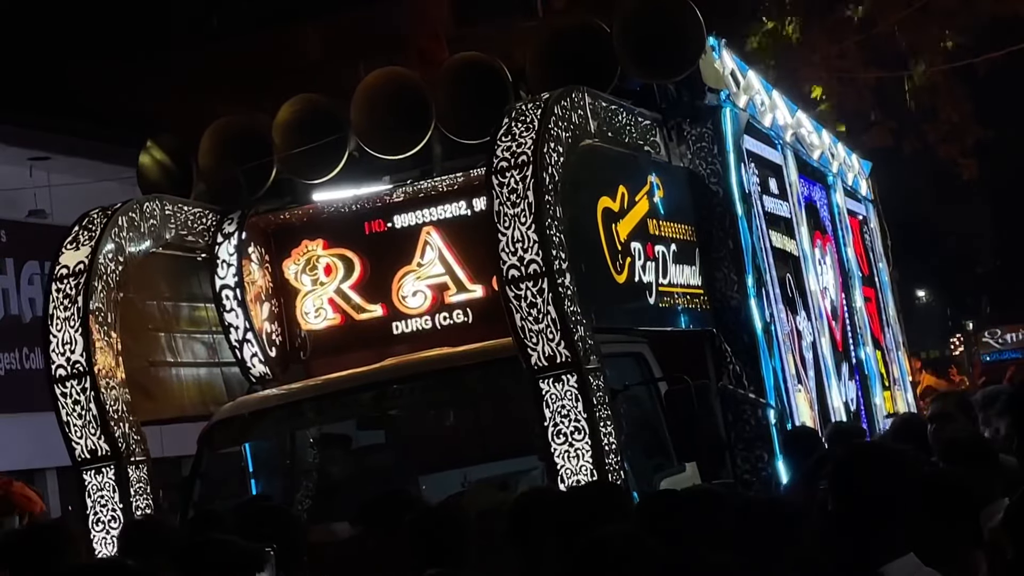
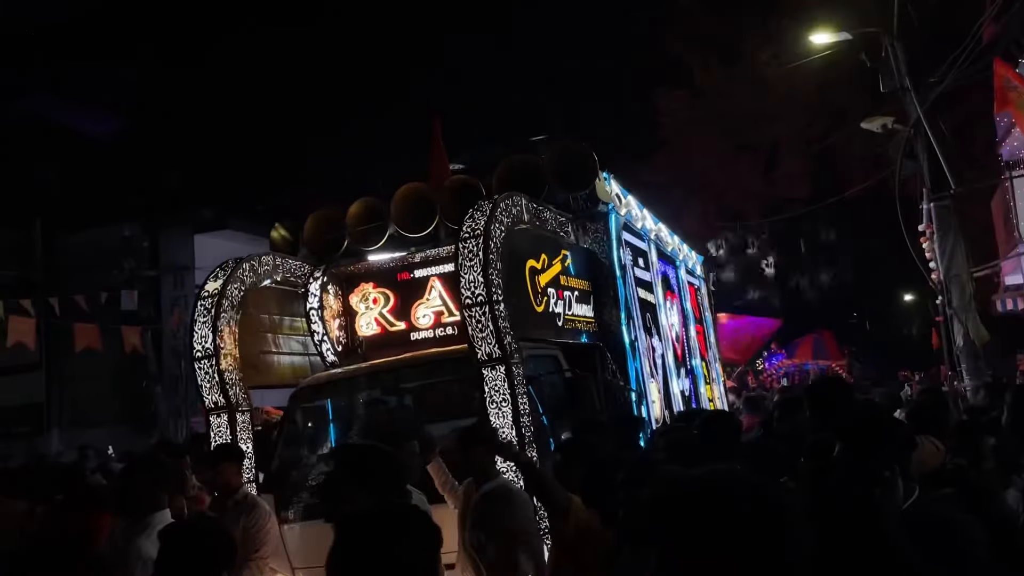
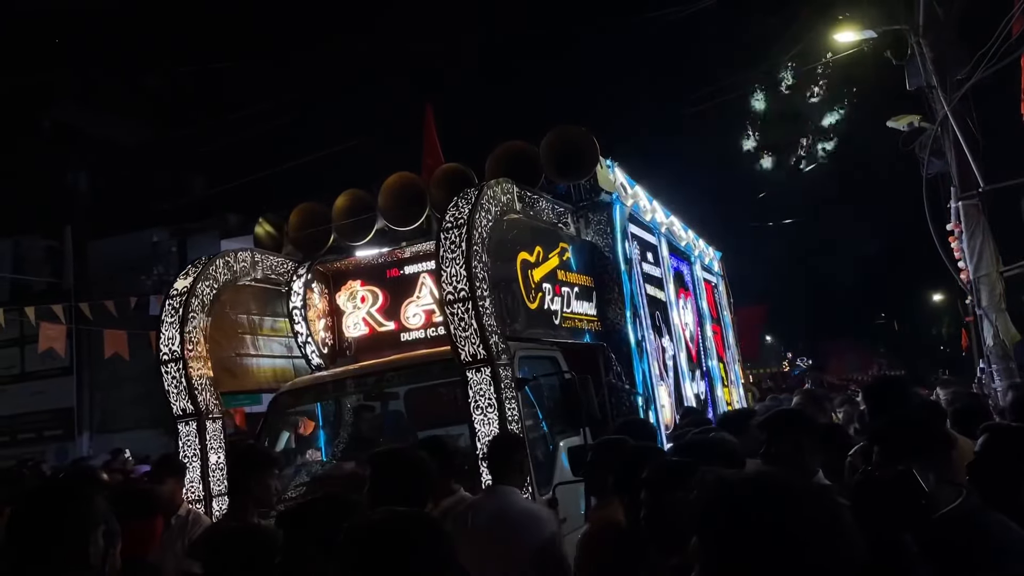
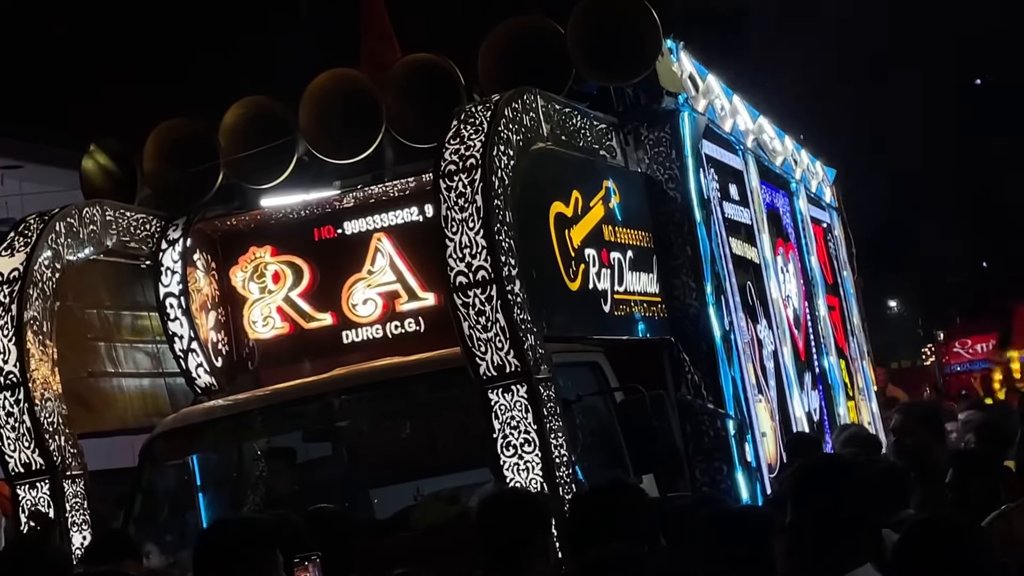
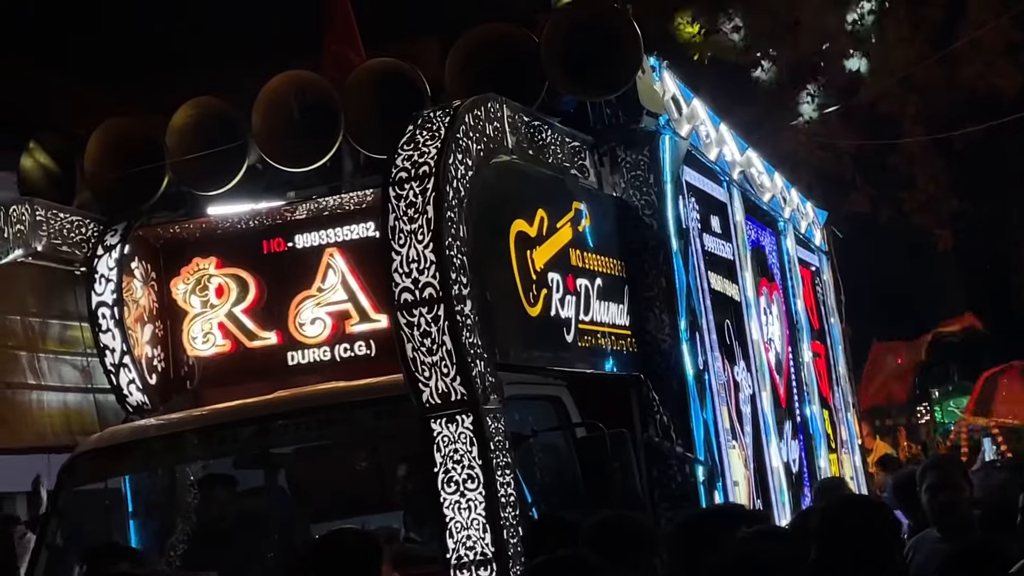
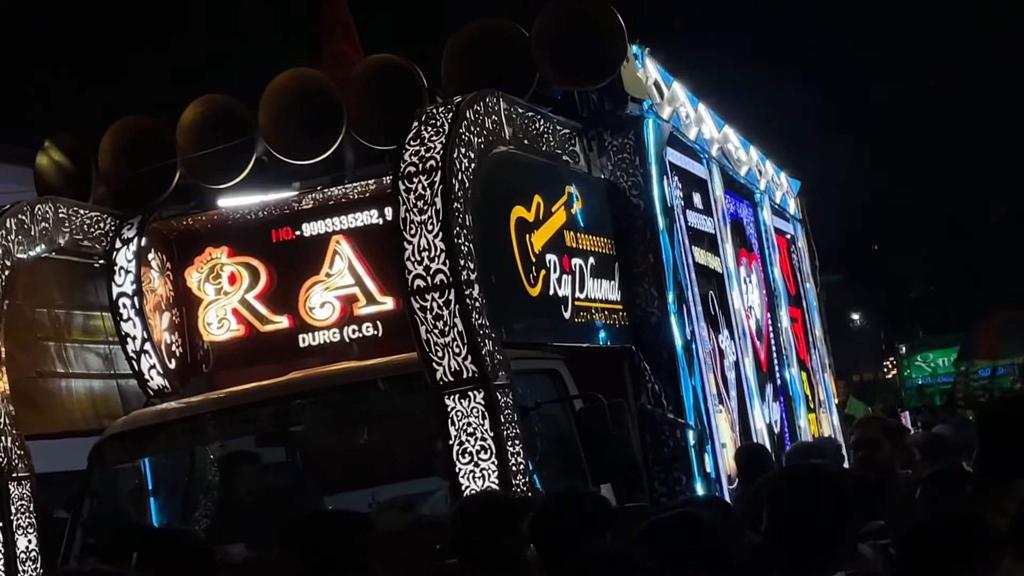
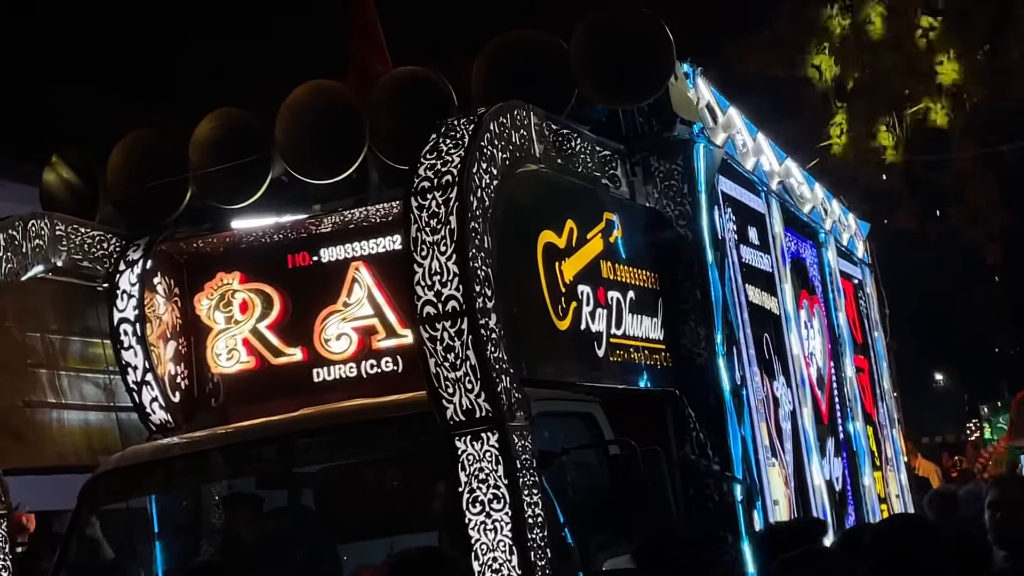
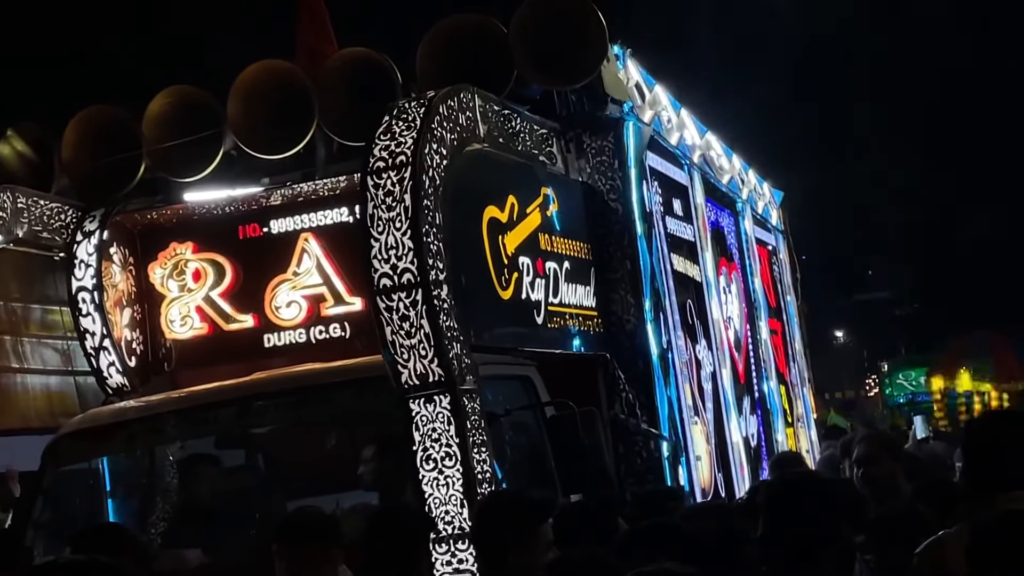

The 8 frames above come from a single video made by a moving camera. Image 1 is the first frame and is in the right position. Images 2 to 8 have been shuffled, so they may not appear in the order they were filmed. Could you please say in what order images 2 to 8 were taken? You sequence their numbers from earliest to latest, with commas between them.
4, 6, 8, 5, 7, 2, 3
